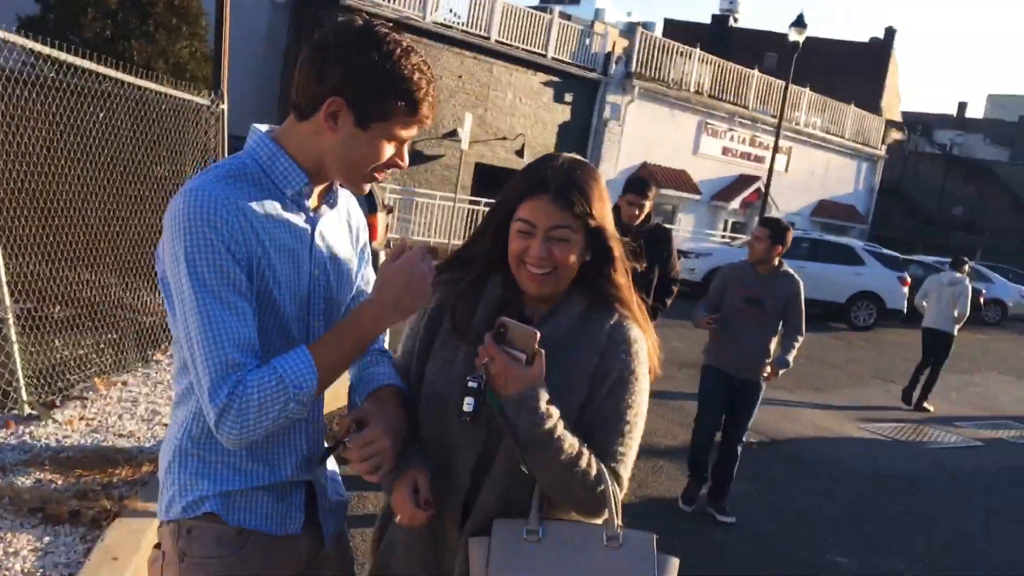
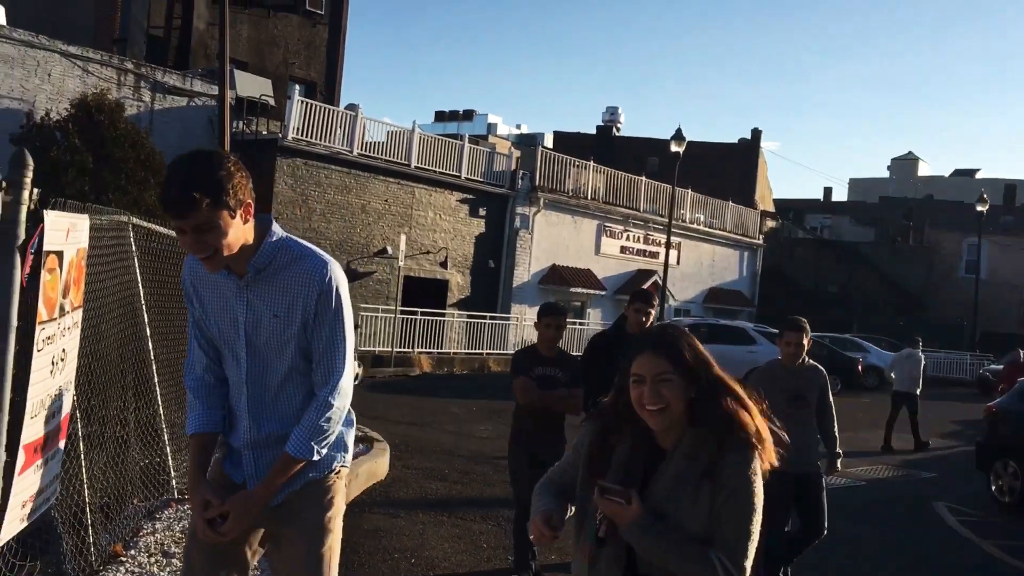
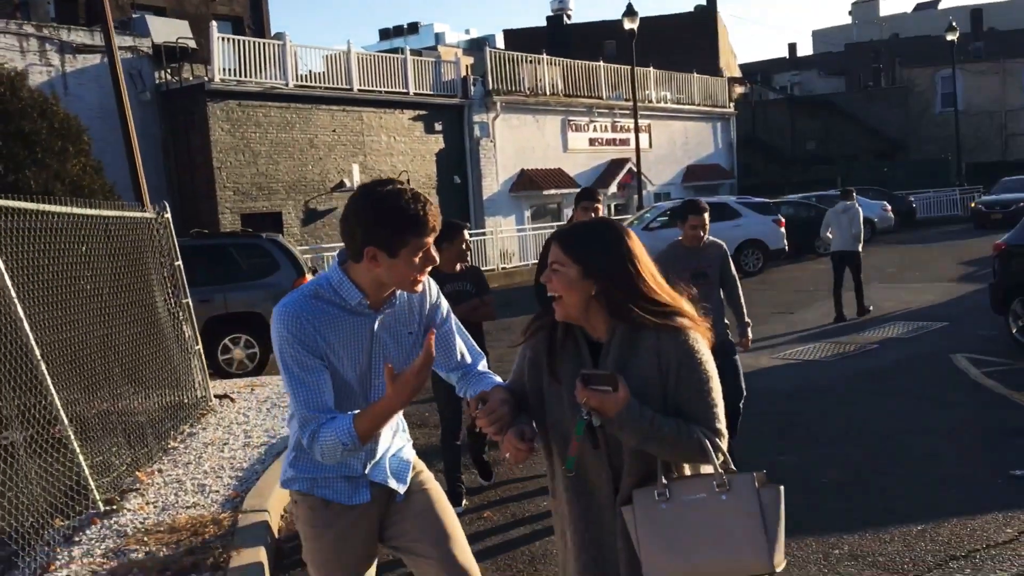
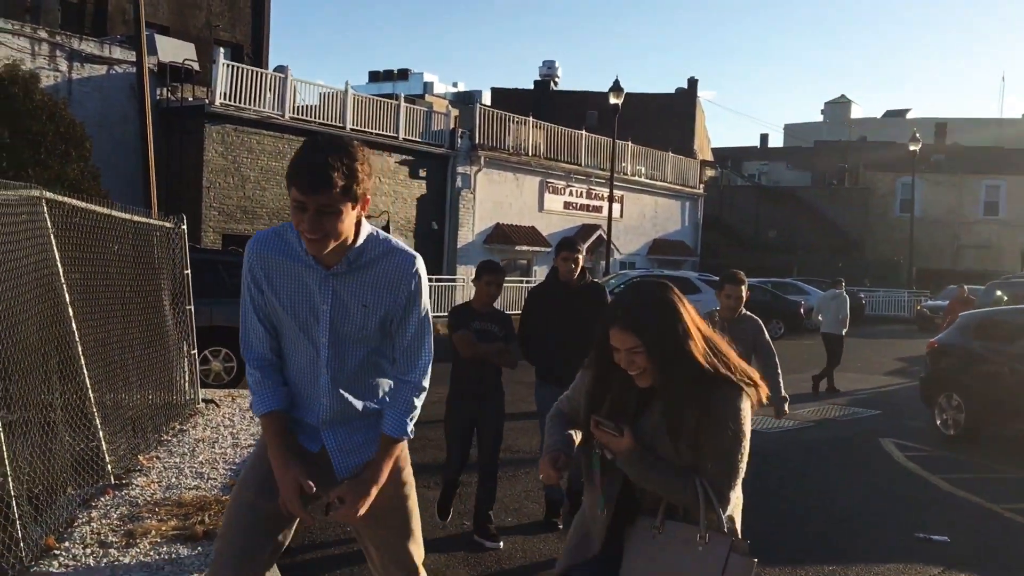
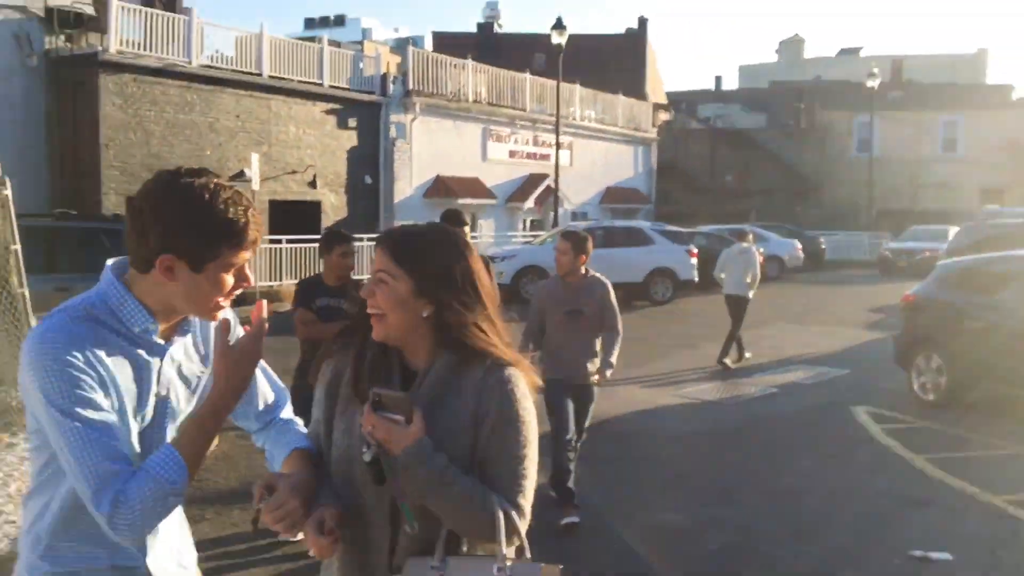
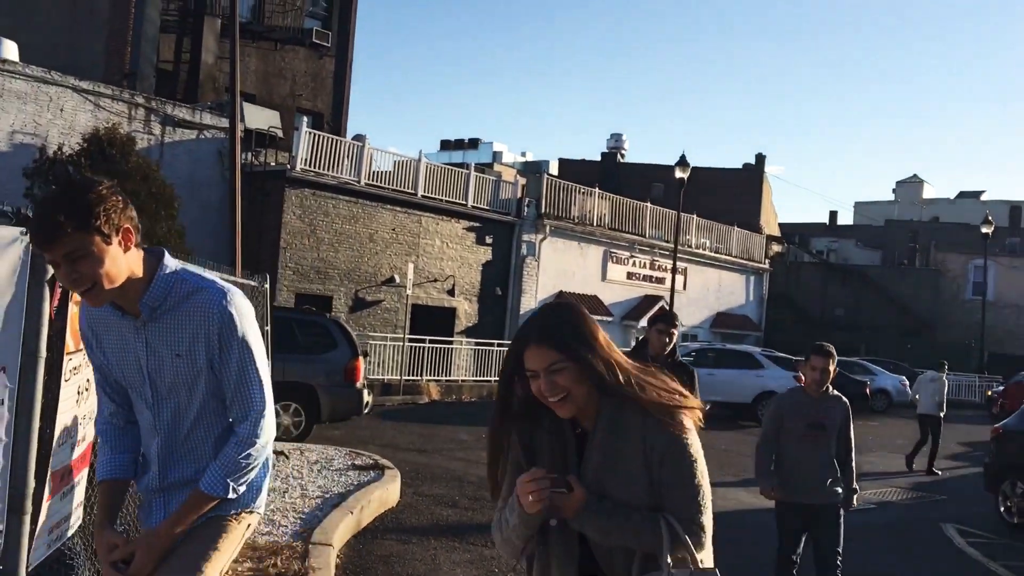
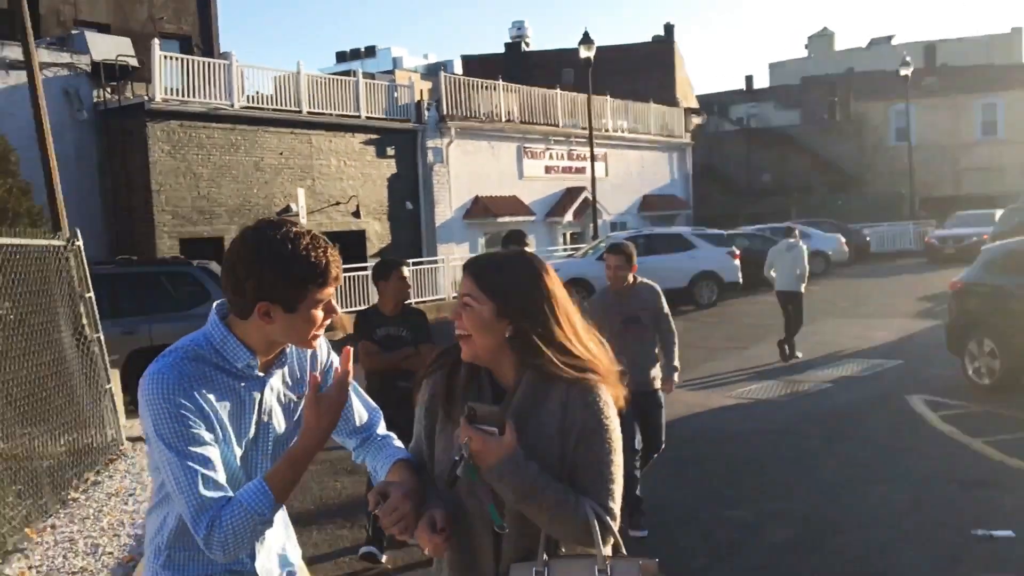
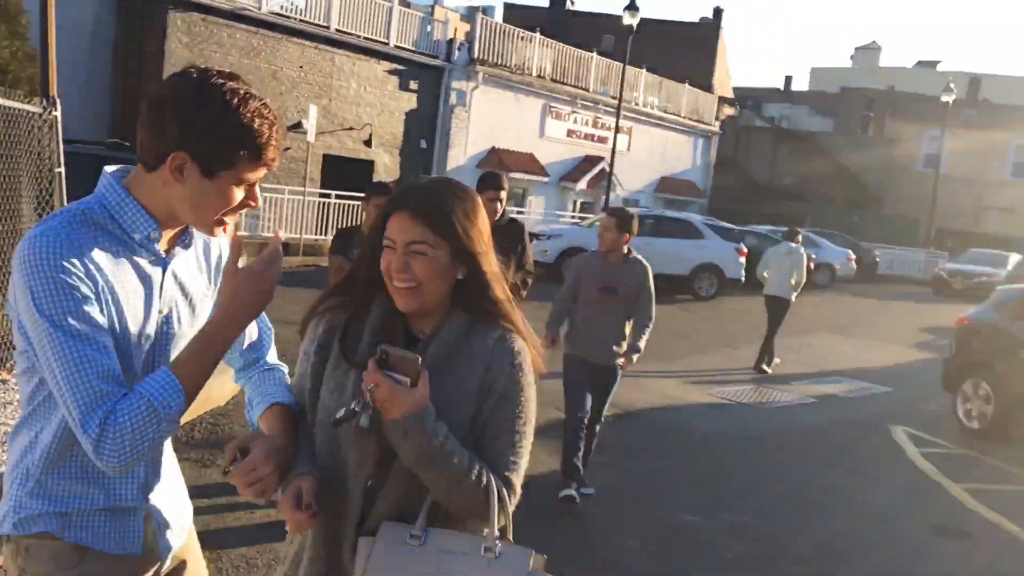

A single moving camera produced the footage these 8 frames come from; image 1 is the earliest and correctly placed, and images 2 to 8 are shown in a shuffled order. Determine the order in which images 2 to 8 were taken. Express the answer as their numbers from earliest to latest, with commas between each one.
8, 5, 7, 3, 4, 2, 6
